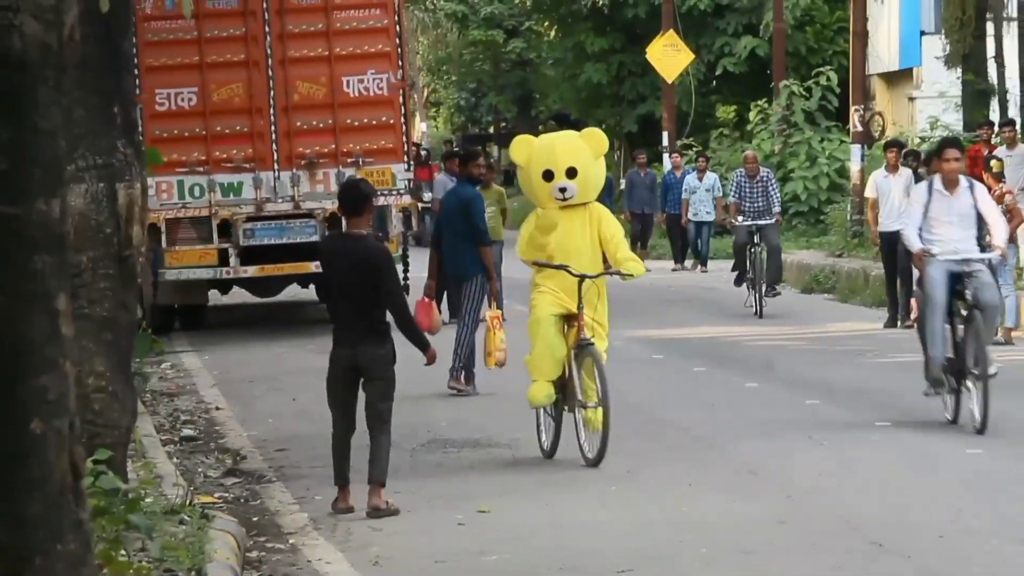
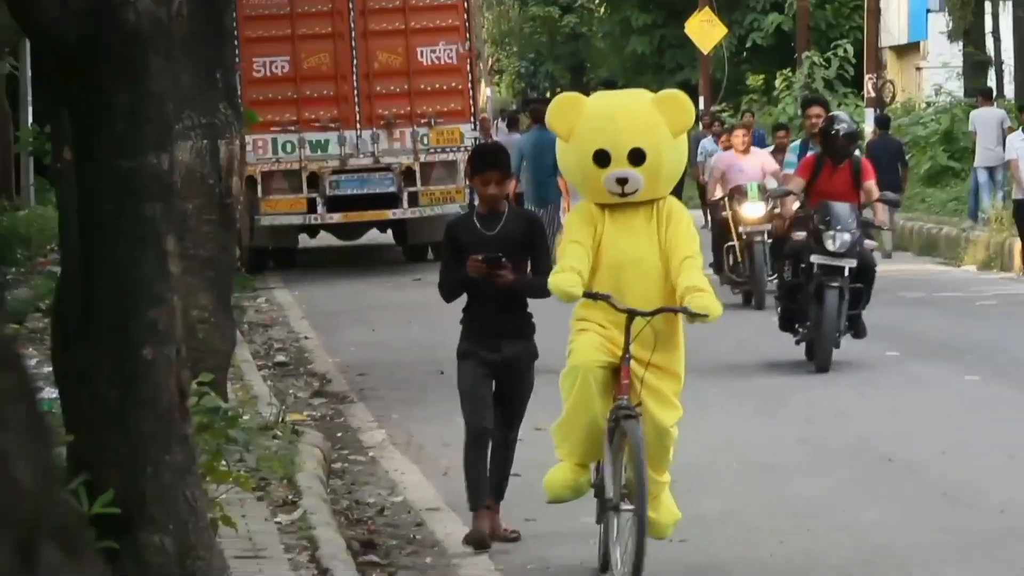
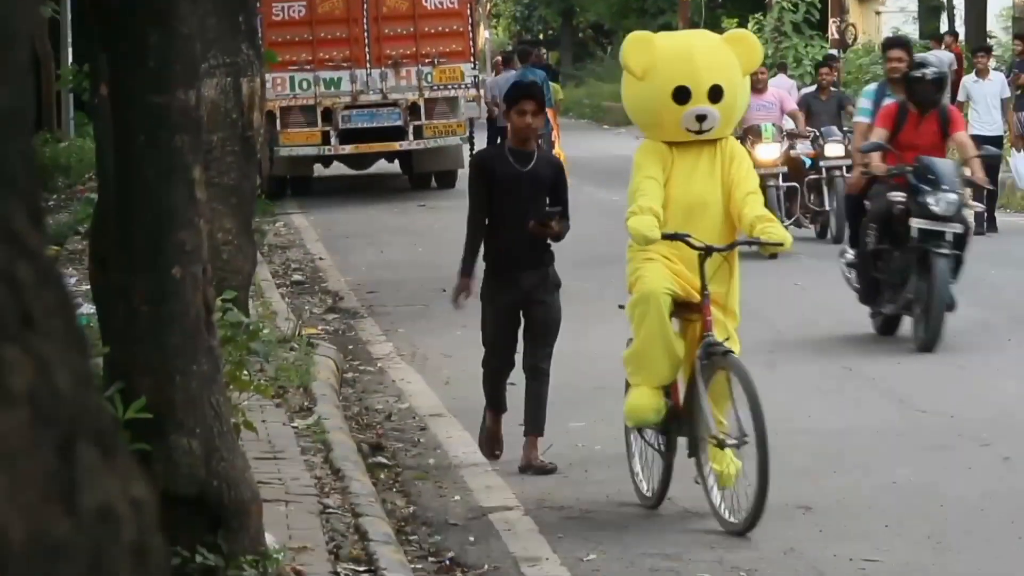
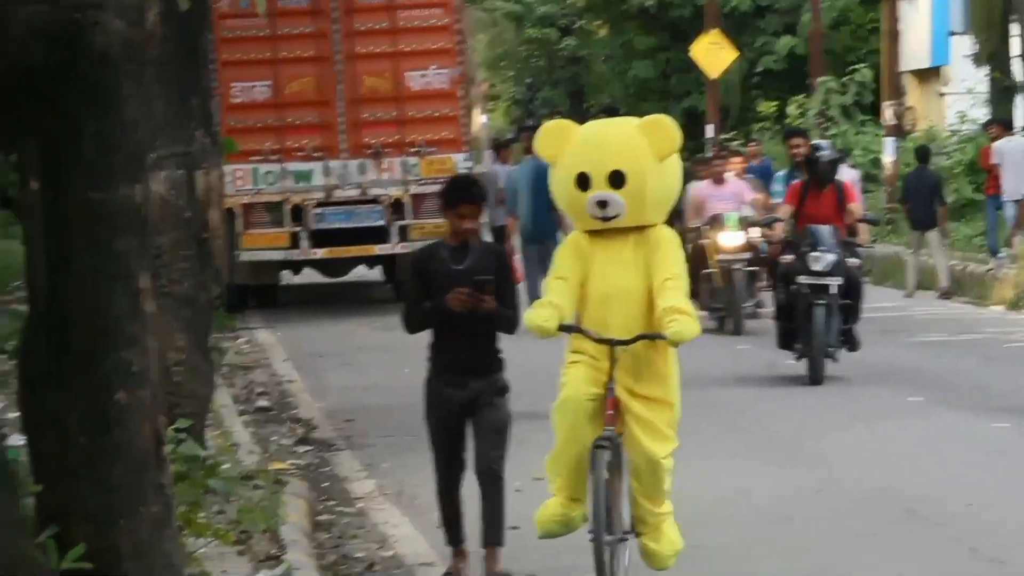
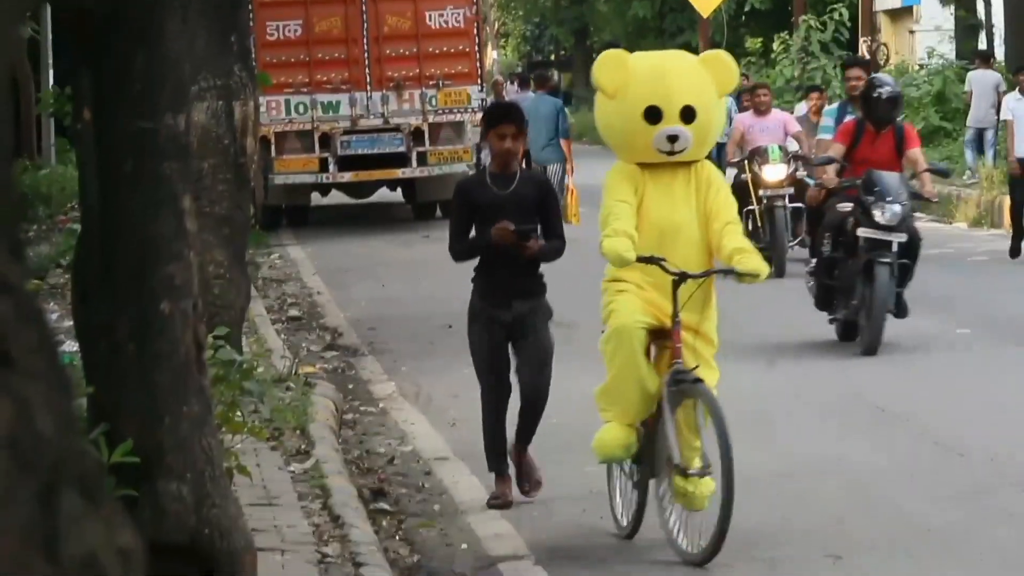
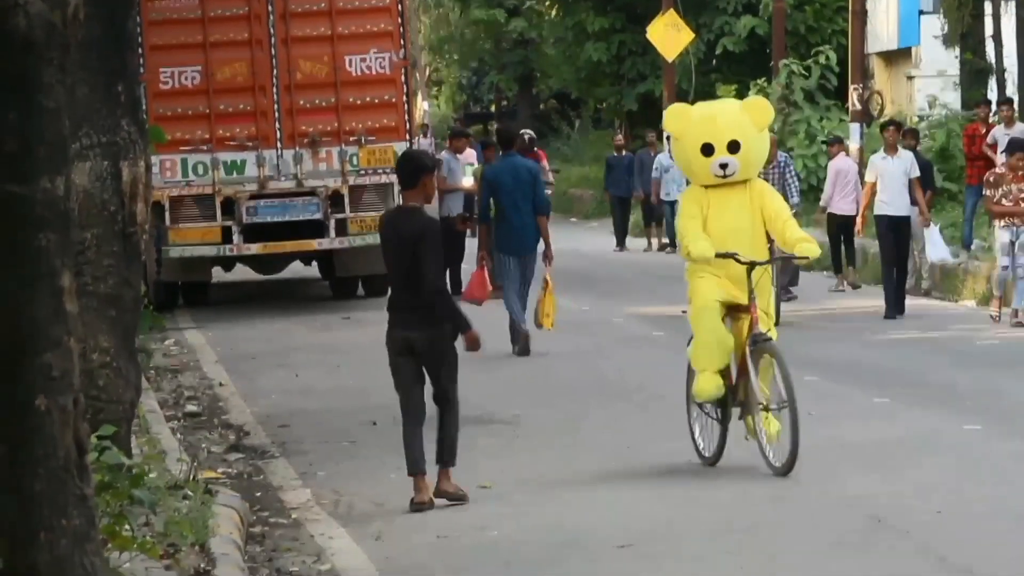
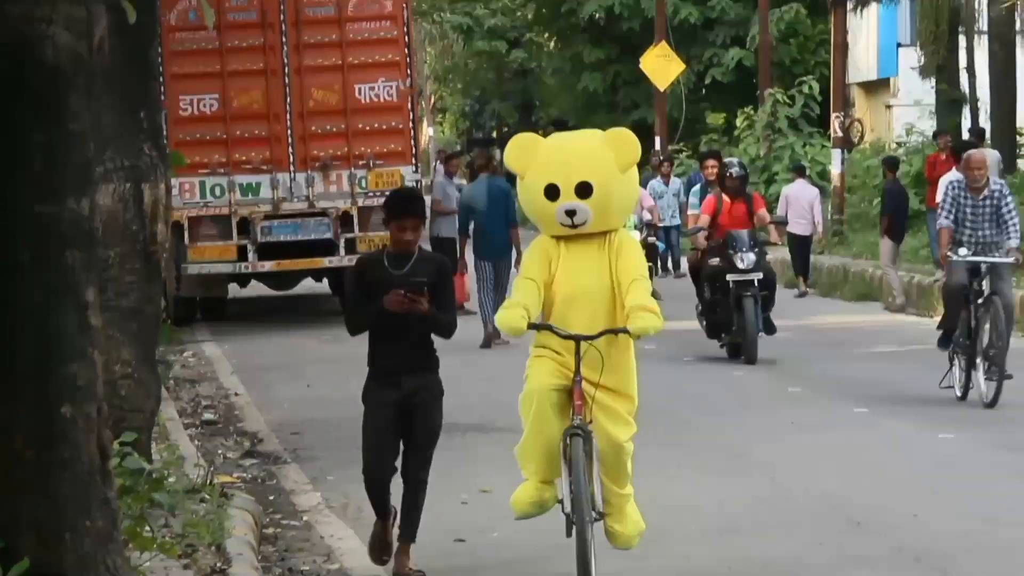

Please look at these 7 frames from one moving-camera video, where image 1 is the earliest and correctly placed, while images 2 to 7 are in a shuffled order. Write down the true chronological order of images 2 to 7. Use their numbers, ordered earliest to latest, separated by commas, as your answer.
6, 7, 4, 2, 5, 3
